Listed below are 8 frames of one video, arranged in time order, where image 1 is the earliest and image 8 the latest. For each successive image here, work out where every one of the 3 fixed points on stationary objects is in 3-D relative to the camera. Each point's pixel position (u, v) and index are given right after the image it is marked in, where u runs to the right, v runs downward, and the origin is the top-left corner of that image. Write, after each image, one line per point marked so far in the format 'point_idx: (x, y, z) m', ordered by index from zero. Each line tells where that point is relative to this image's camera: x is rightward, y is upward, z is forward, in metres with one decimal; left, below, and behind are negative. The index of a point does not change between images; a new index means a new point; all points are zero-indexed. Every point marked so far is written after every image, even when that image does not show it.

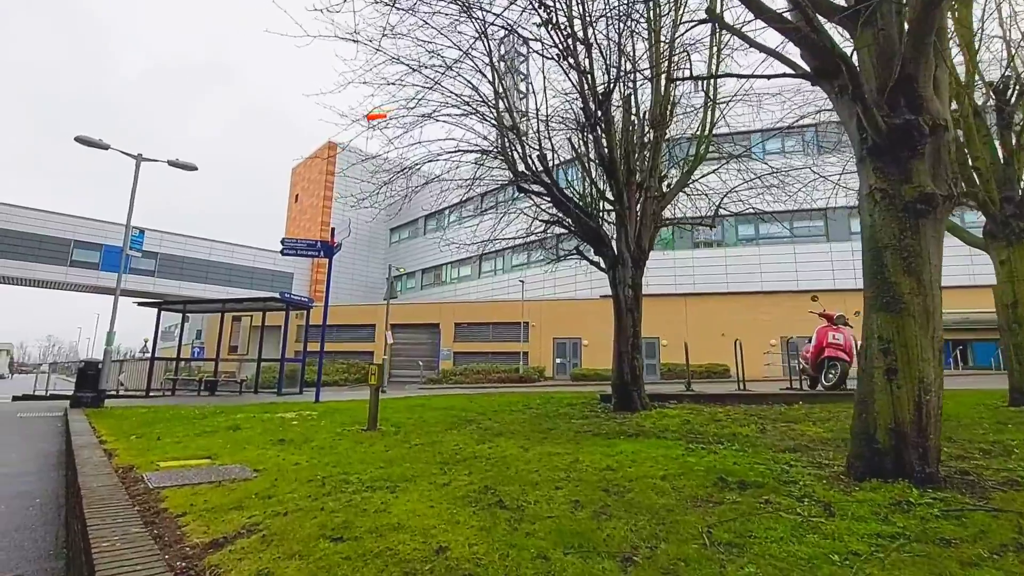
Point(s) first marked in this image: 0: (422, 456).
0: (-0.9, -1.8, +5.5) m
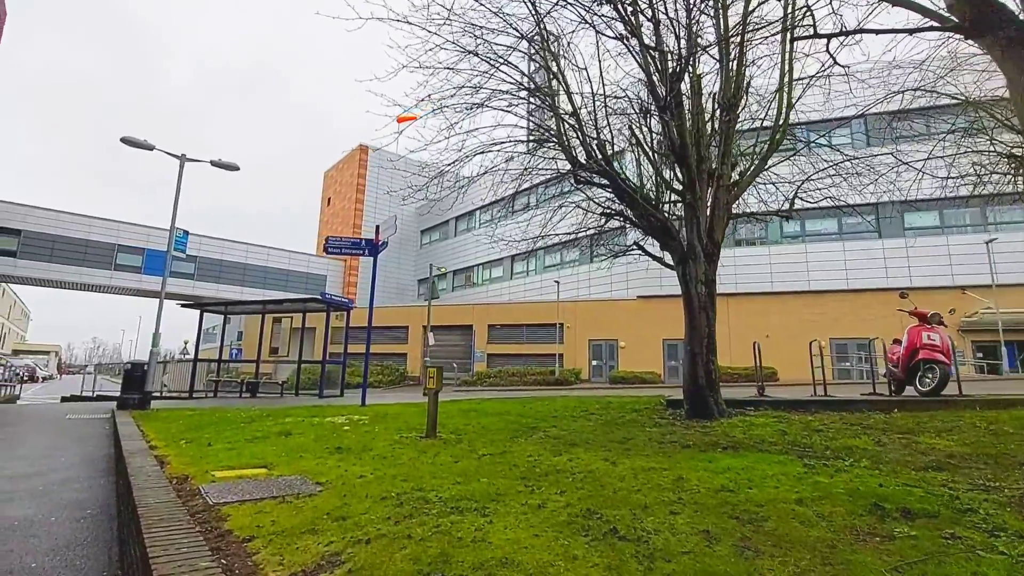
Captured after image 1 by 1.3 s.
0: (-0.1, -1.7, +5.0) m
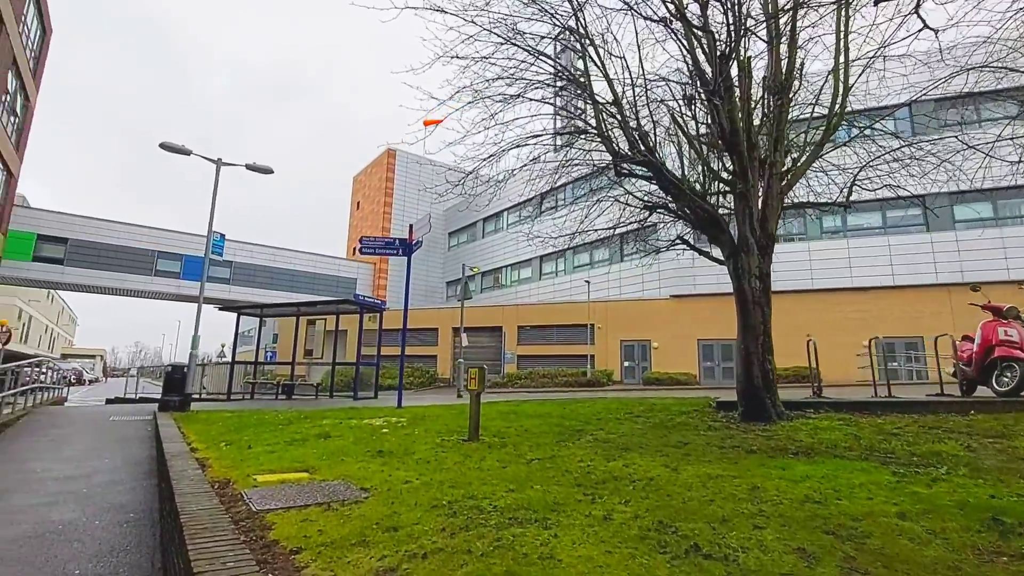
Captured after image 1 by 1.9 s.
0: (+0.4, -1.7, +4.7) m
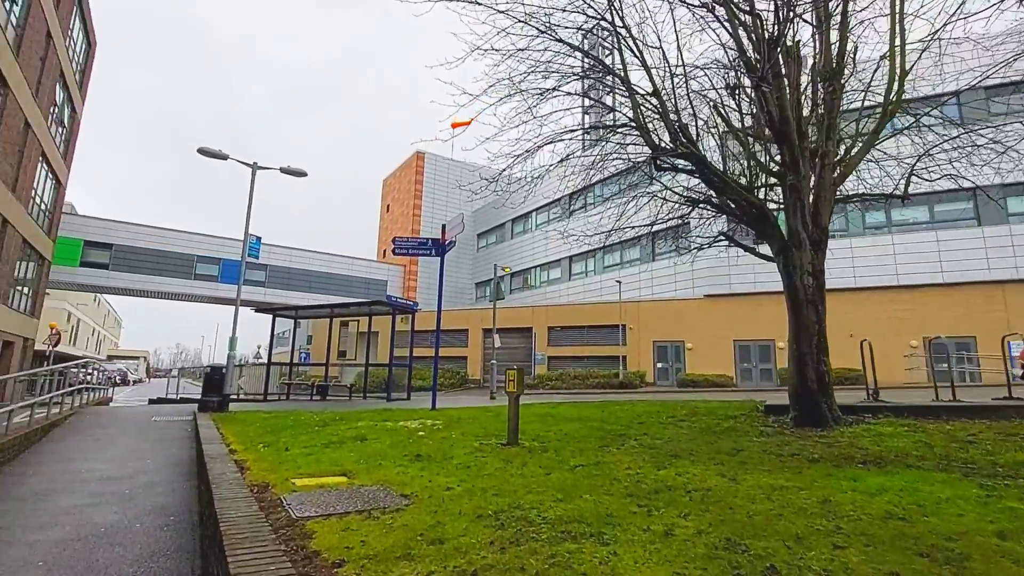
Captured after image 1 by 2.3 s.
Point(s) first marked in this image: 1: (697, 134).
0: (+0.7, -1.6, +4.4) m
1: (+2.9, +2.4, +8.1) m
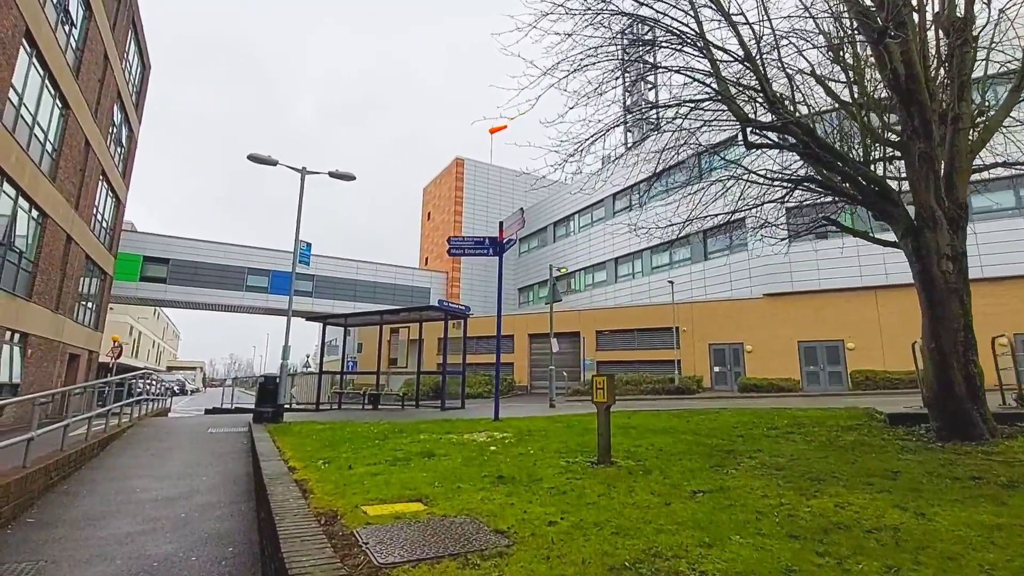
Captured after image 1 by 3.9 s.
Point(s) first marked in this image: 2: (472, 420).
0: (+1.5, -1.5, +3.5) m
1: (+3.8, +2.5, +7.1) m
2: (-0.7, -2.4, +9.7) m
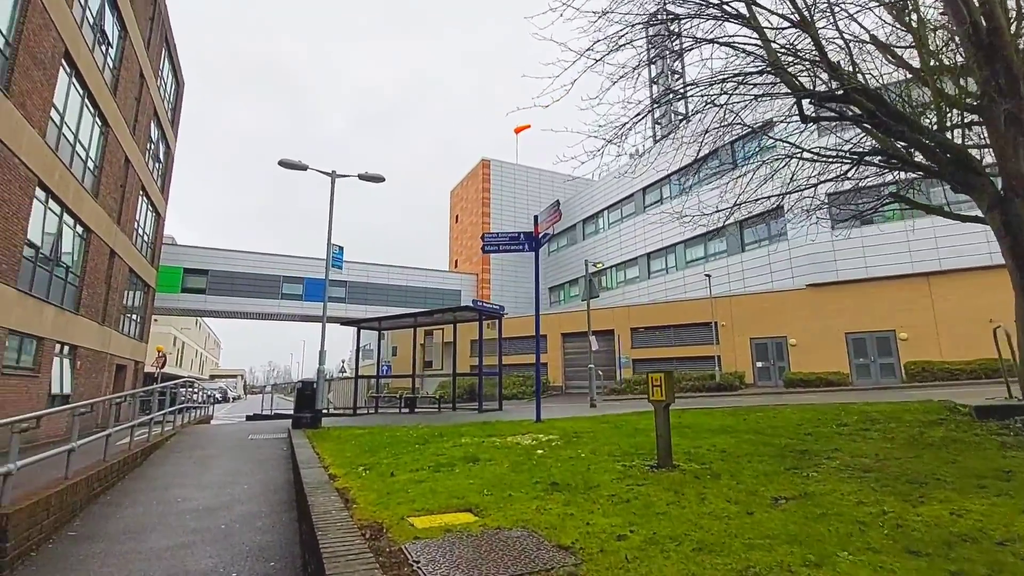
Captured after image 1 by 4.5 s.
0: (+1.9, -1.4, +3.1) m
1: (+4.3, +2.7, +6.5) m
2: (0.0, -2.4, +9.3) m
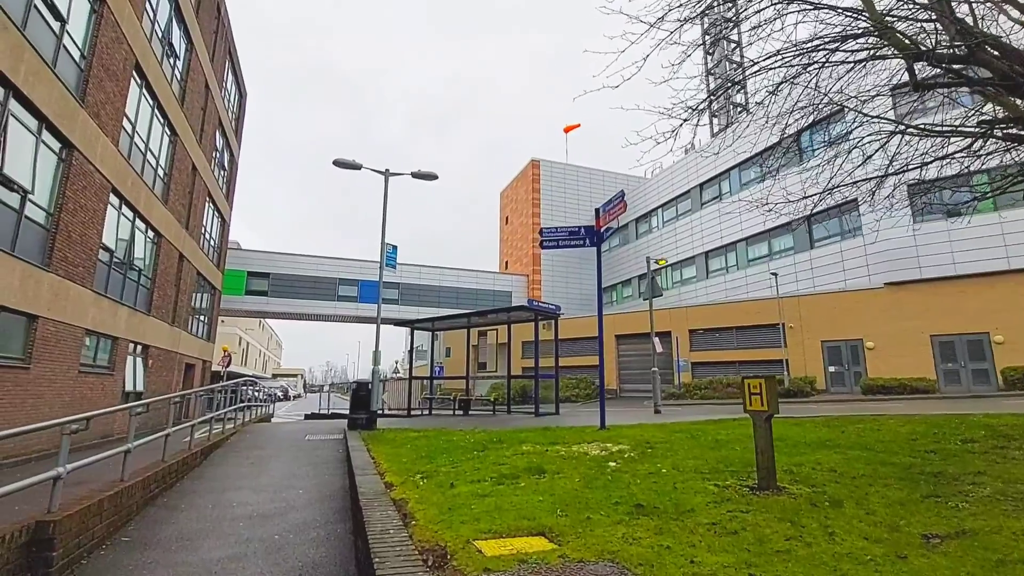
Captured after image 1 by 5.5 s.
0: (+2.4, -1.3, +2.3) m
1: (+5.0, +2.8, +5.6) m
2: (+1.1, -2.3, +8.7) m
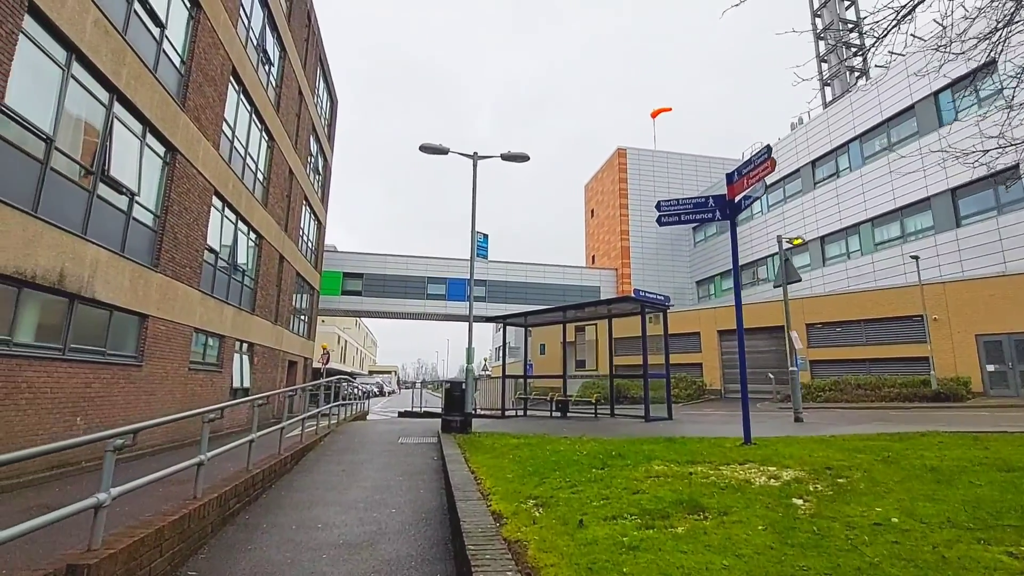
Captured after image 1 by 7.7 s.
0: (+3.0, -1.1, +0.6) m
1: (+6.0, +3.1, +3.4) m
2: (+2.7, -2.1, +7.1) m
